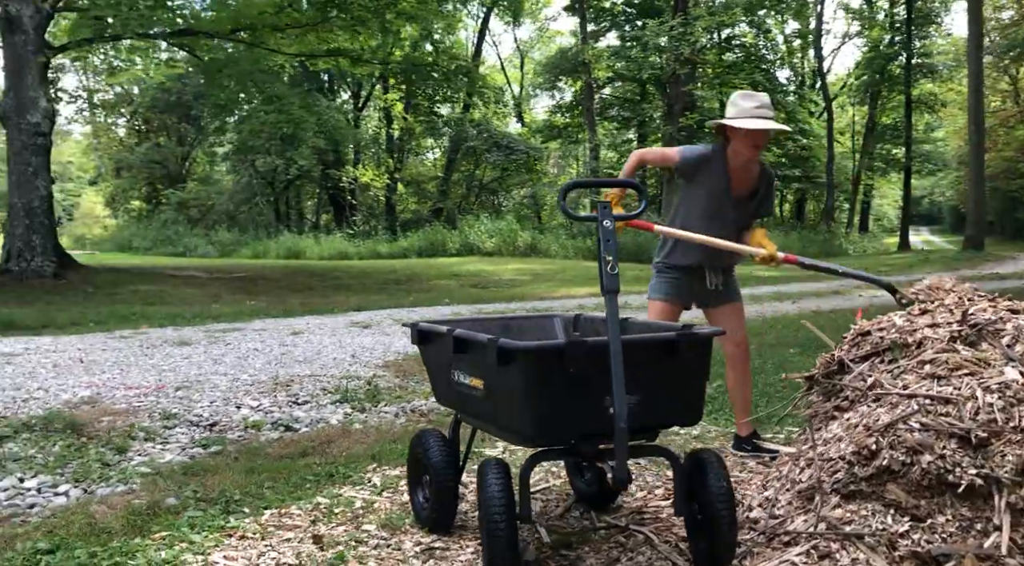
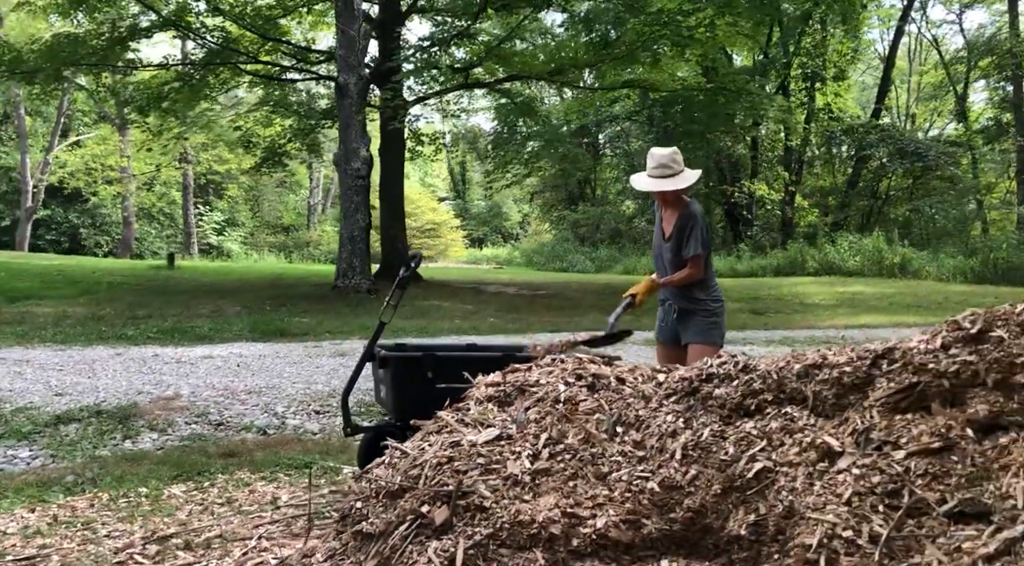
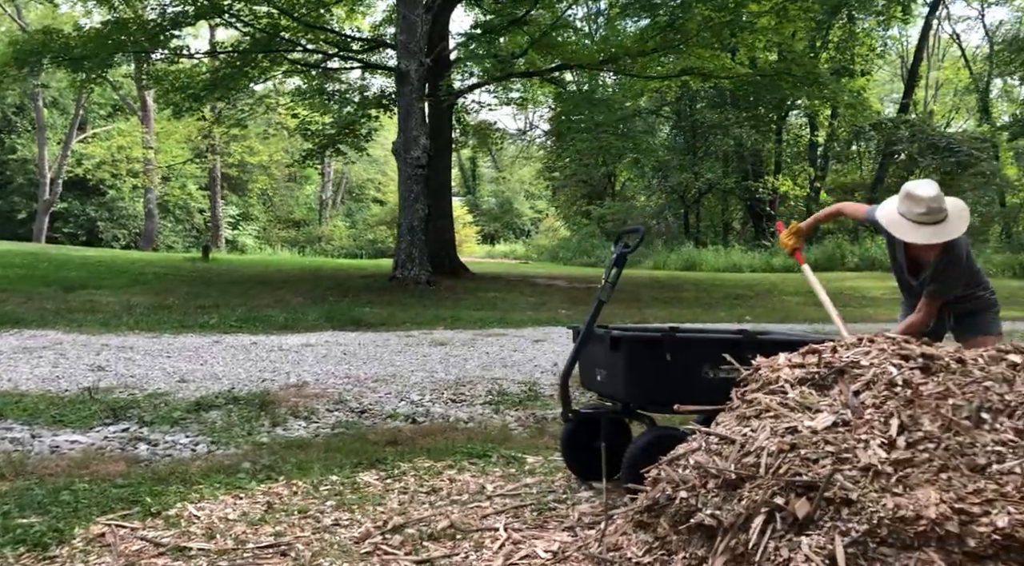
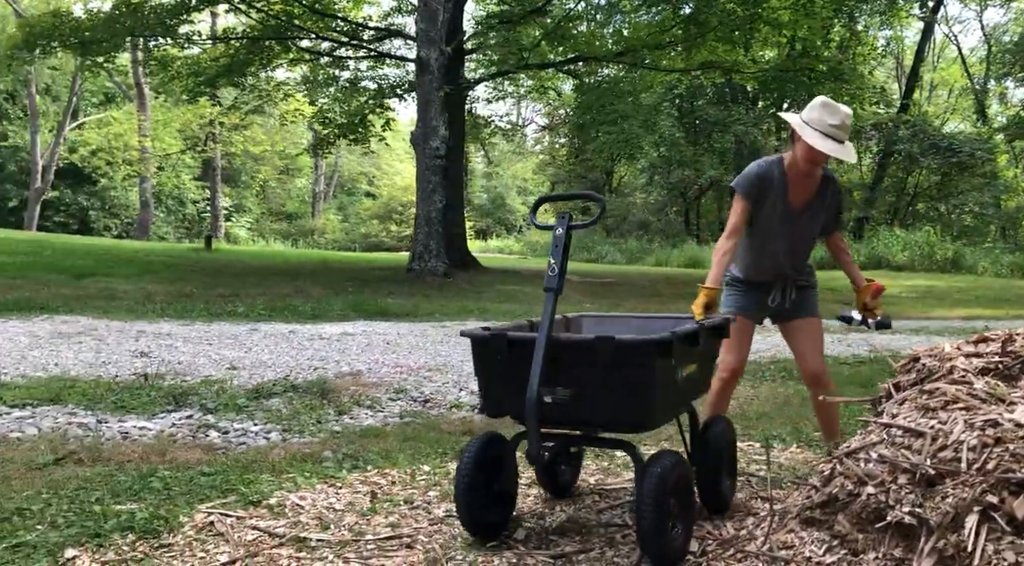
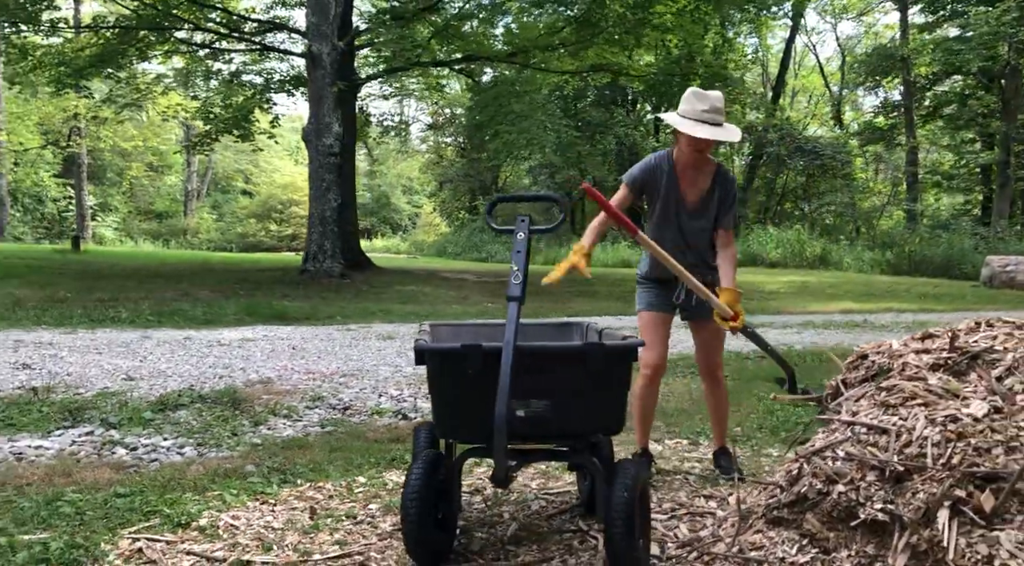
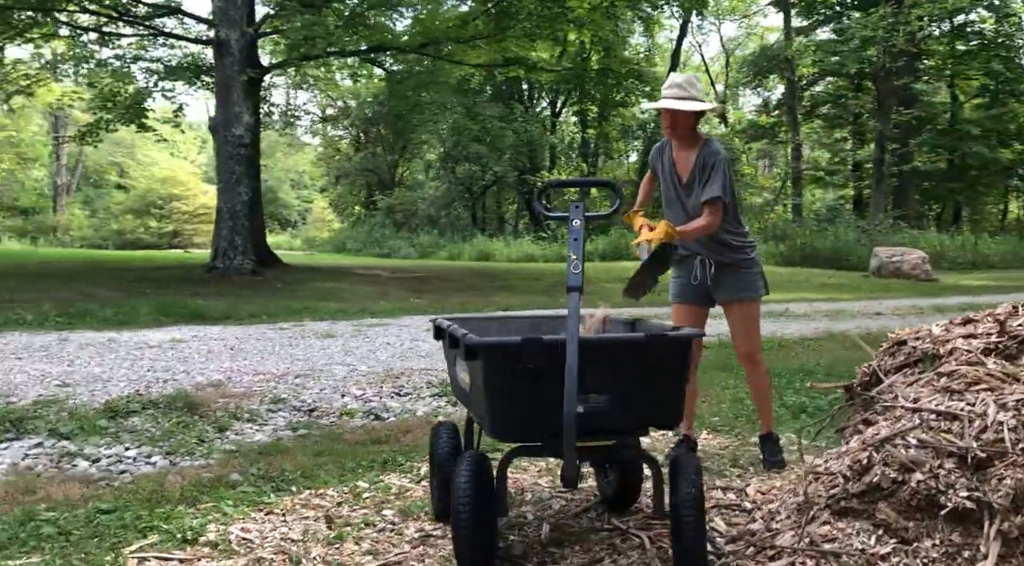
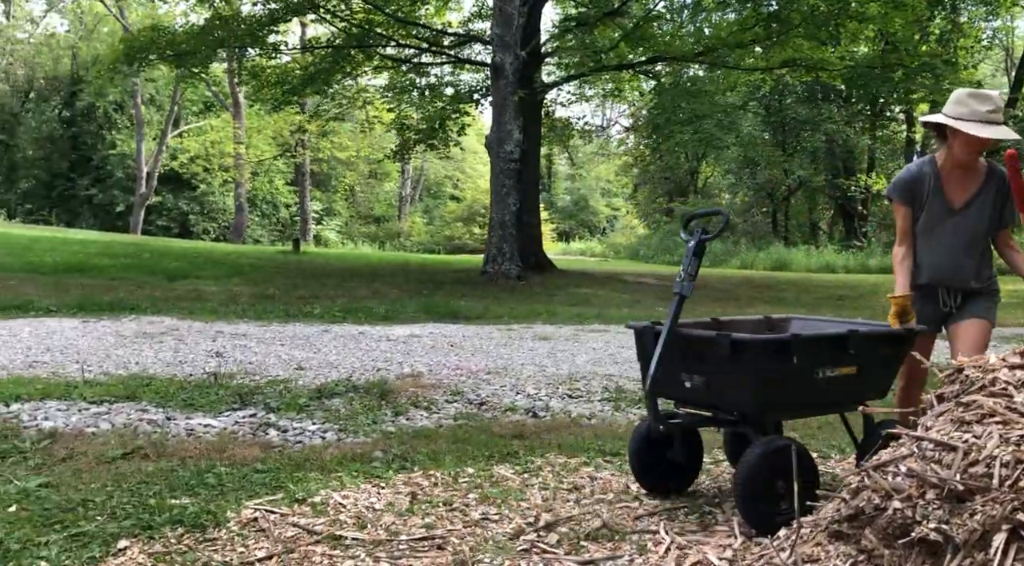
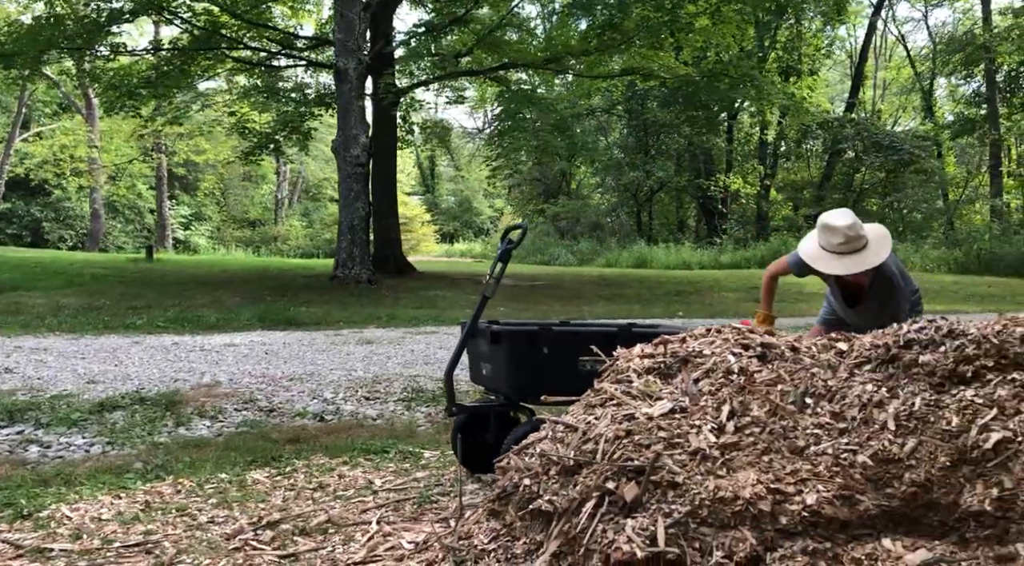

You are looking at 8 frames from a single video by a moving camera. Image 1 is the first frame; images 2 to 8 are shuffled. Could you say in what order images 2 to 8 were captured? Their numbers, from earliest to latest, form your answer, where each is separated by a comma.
6, 5, 4, 7, 3, 8, 2
